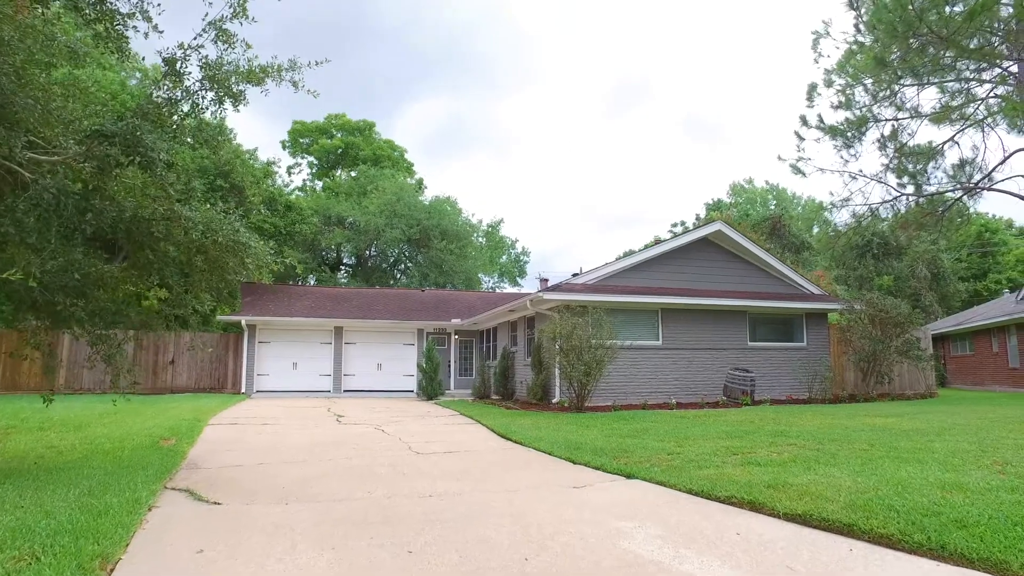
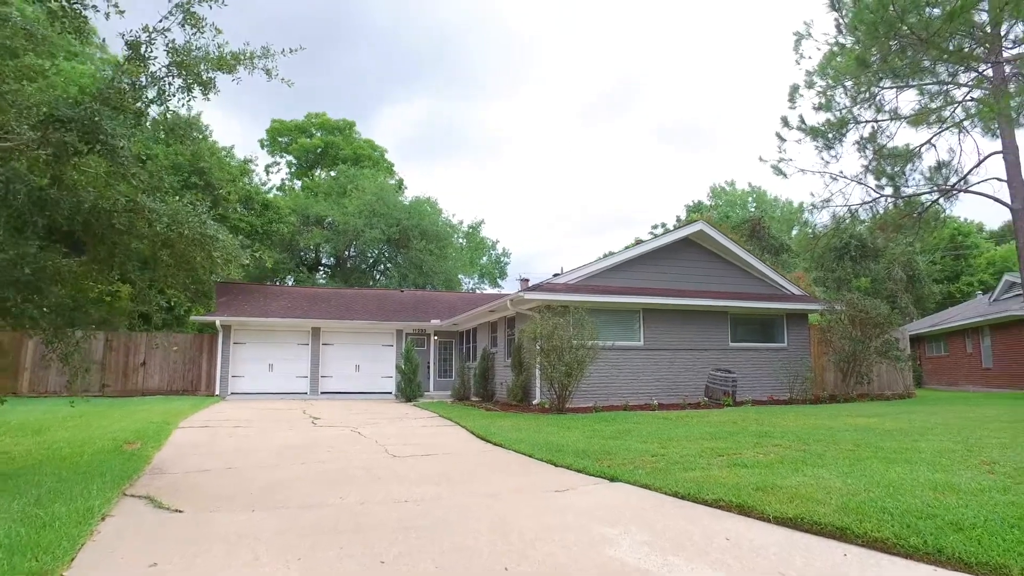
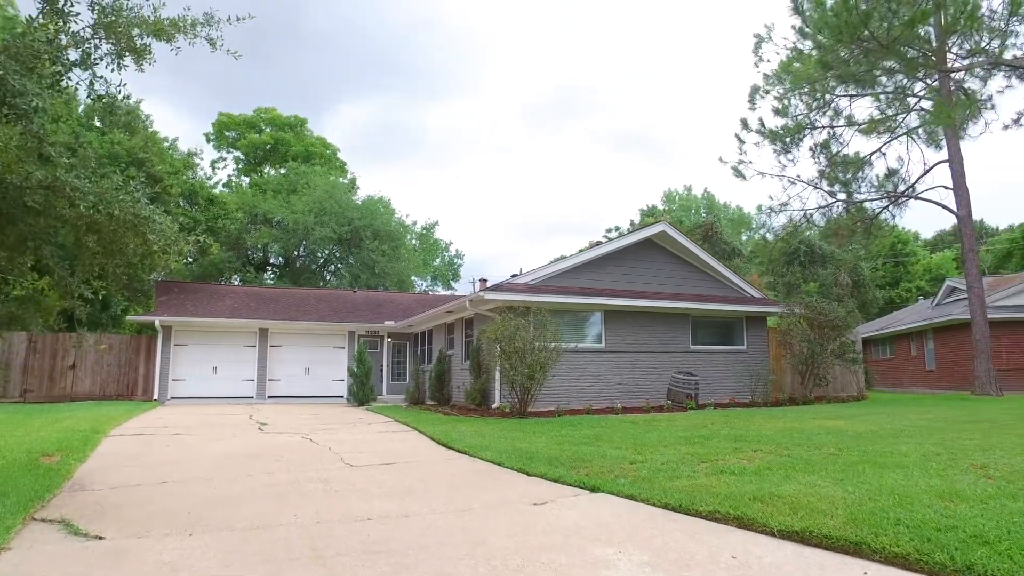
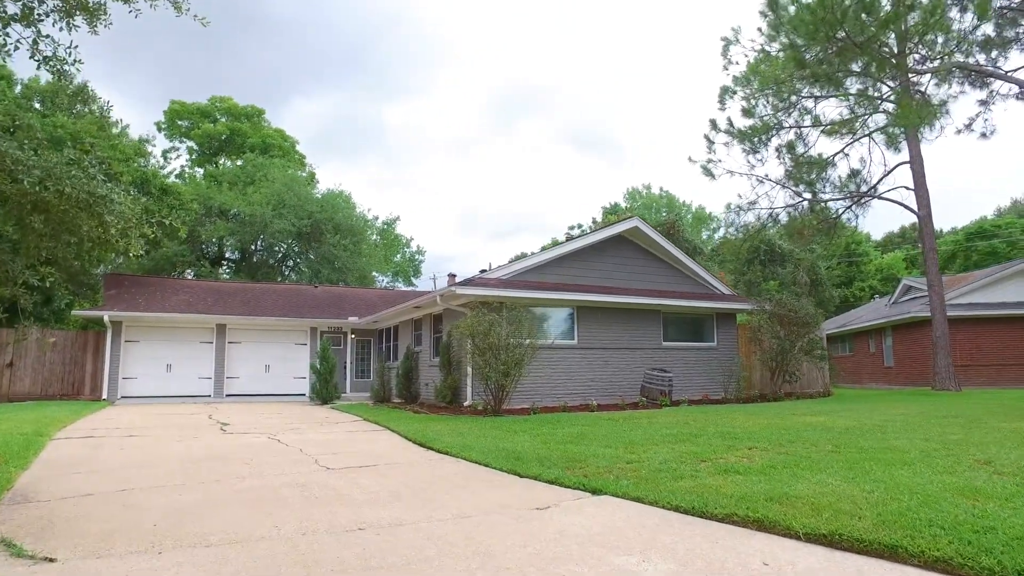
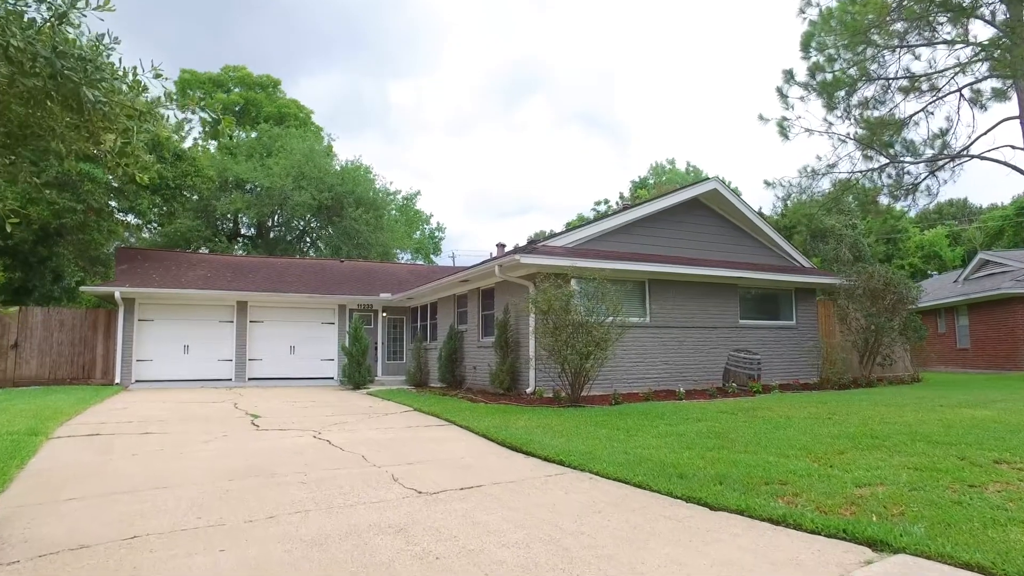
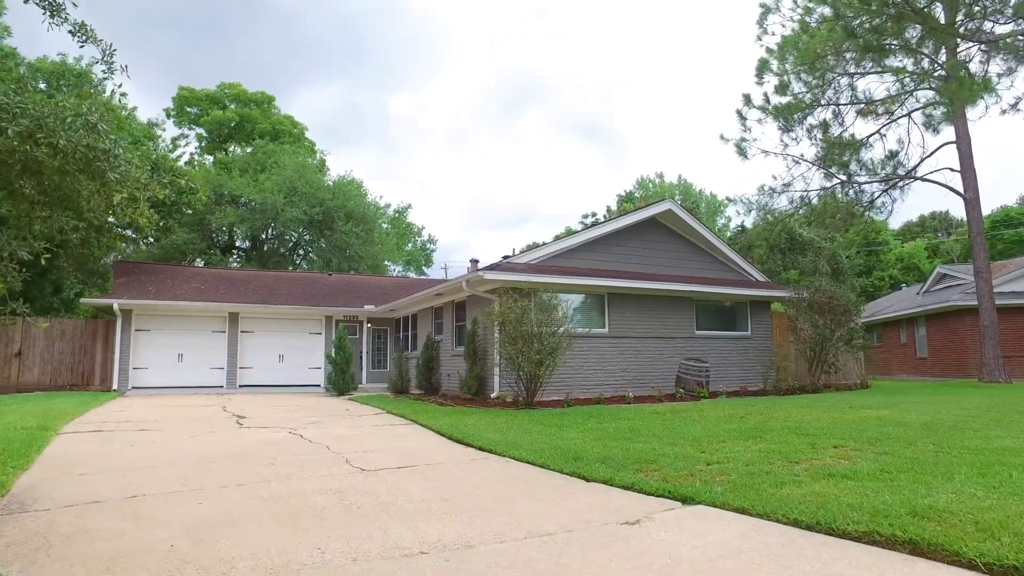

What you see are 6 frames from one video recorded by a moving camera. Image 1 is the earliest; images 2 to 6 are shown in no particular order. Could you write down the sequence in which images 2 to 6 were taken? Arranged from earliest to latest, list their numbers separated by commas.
2, 3, 4, 6, 5
